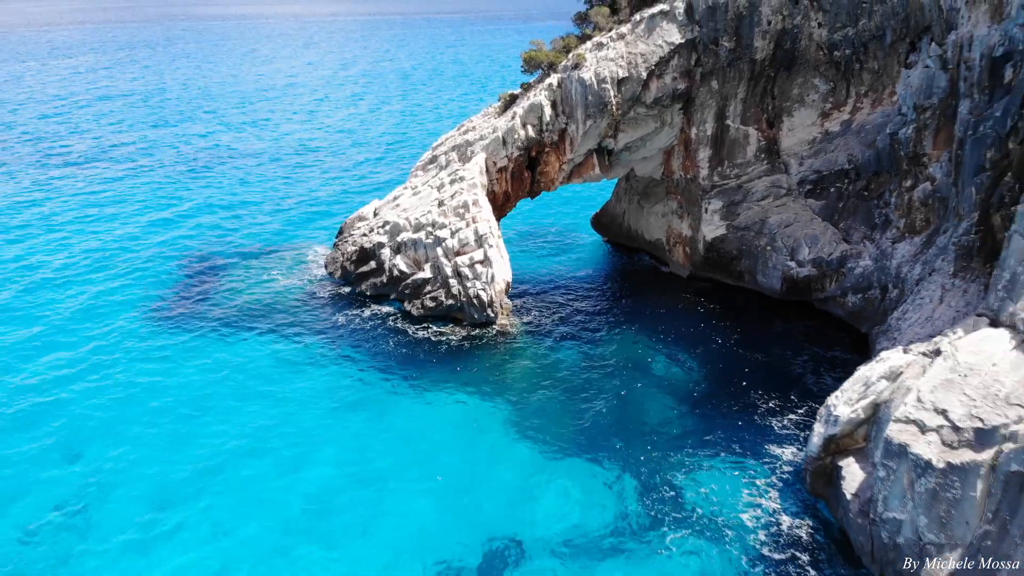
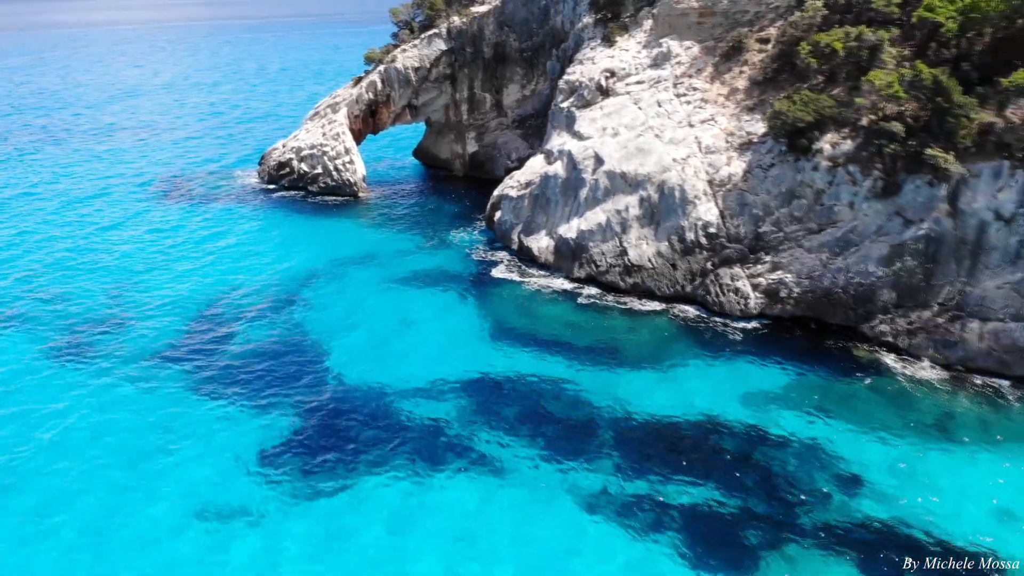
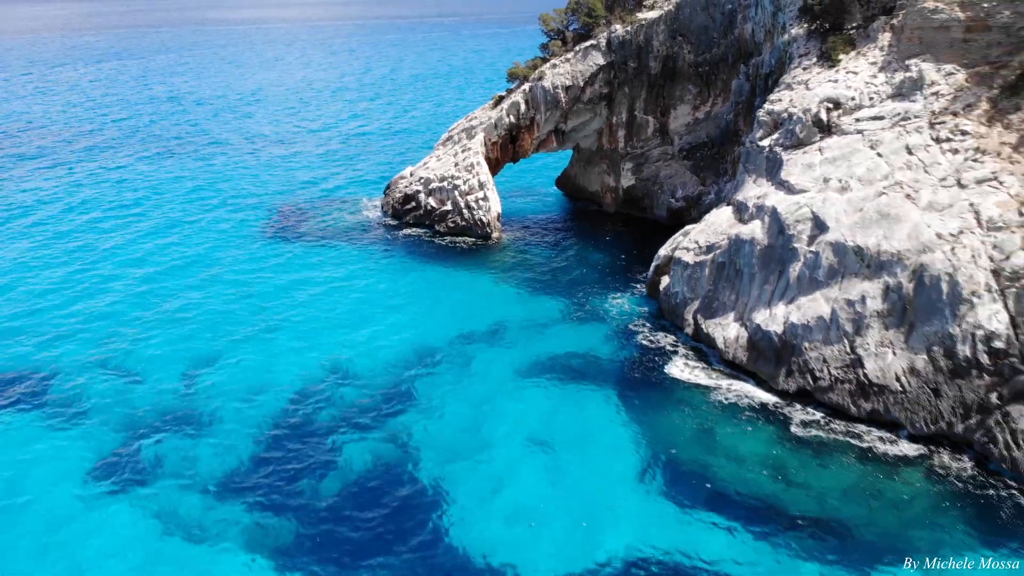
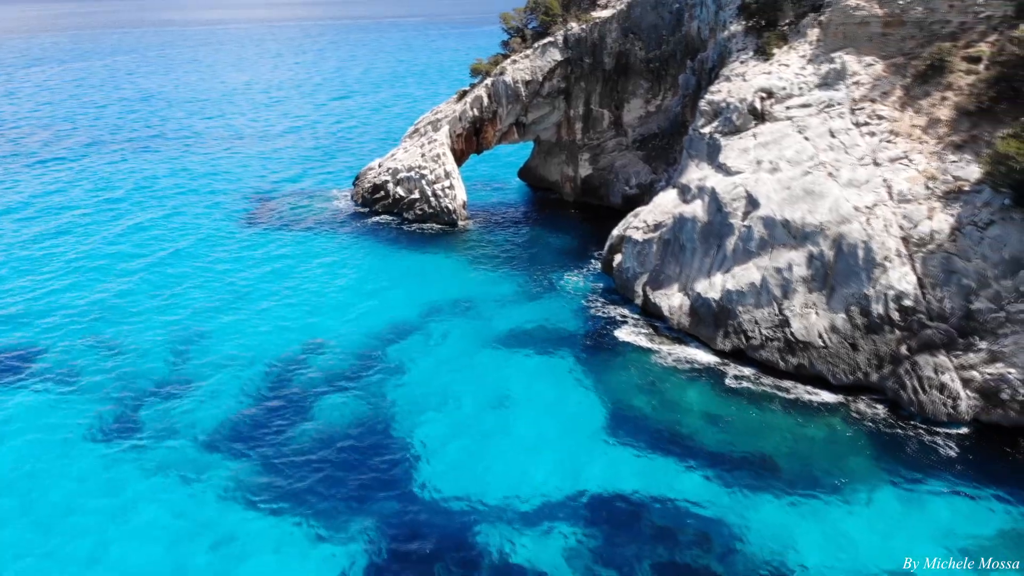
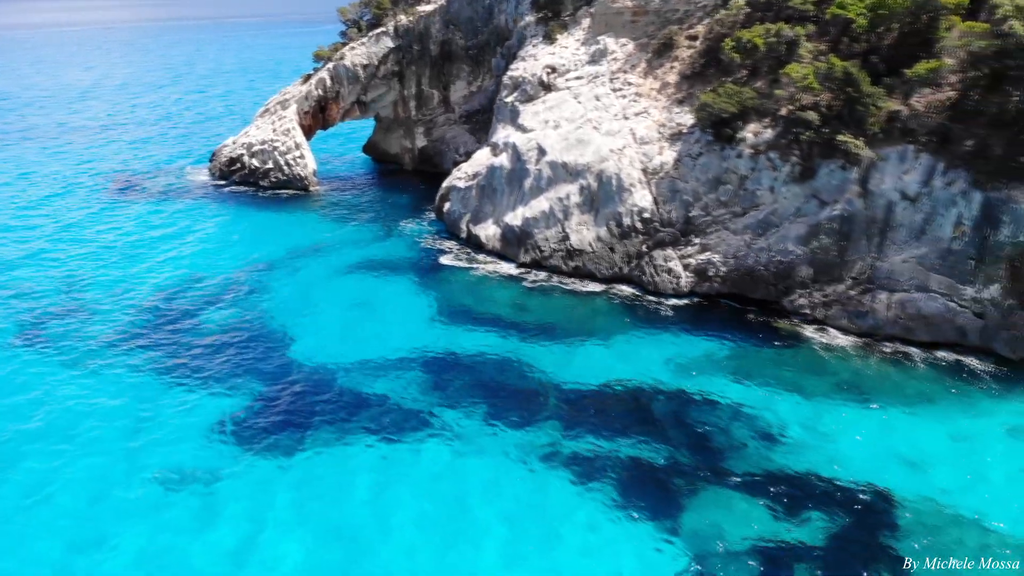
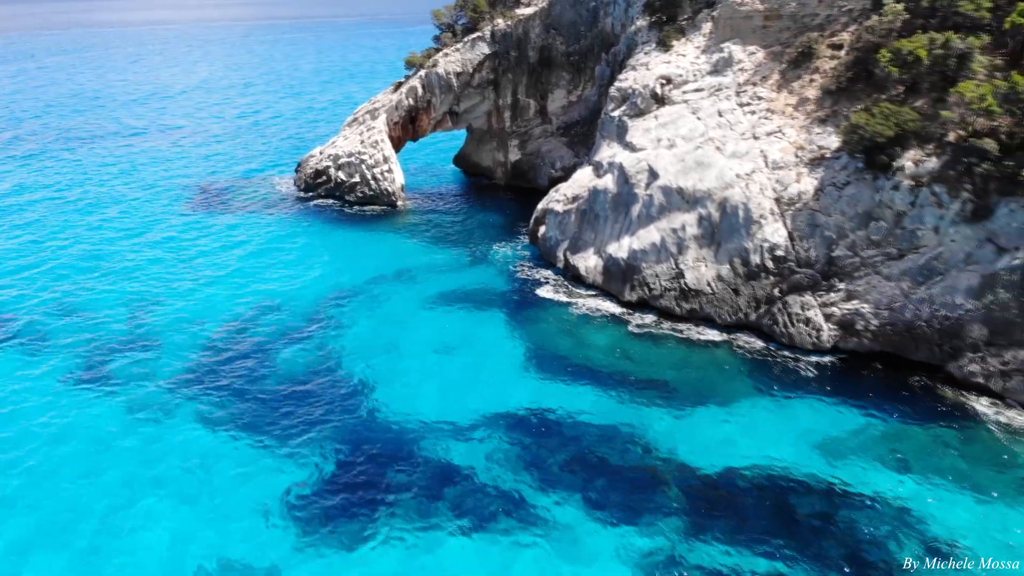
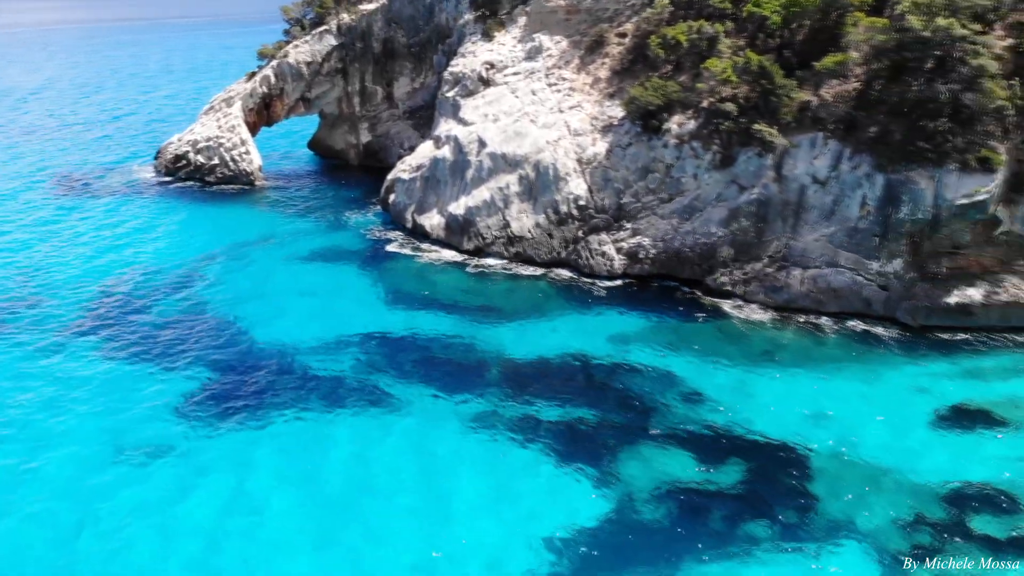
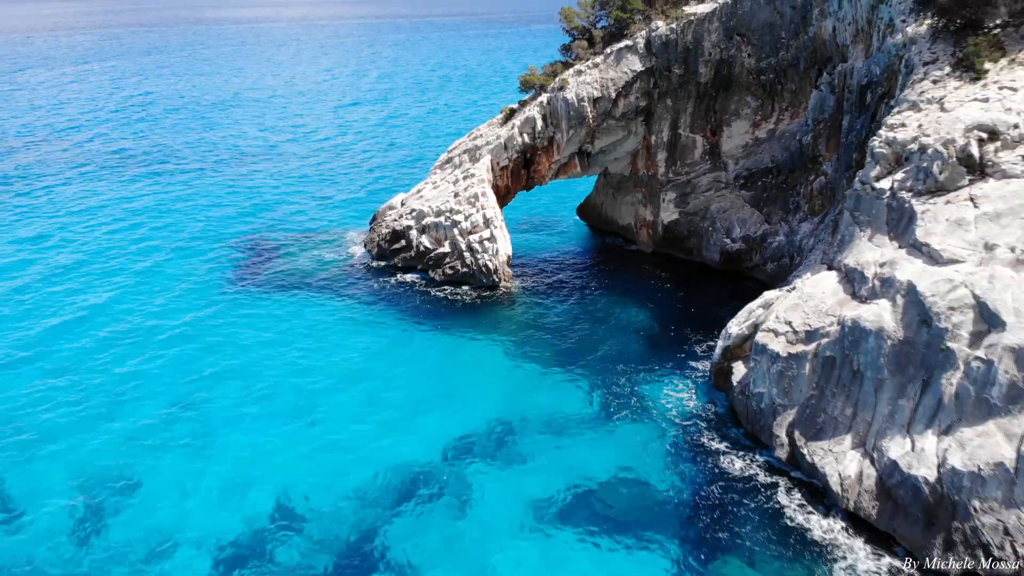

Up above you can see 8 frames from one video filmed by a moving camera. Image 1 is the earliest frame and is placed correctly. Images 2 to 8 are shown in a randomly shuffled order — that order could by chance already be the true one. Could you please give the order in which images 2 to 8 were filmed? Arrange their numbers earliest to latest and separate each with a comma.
8, 3, 4, 6, 2, 5, 7
